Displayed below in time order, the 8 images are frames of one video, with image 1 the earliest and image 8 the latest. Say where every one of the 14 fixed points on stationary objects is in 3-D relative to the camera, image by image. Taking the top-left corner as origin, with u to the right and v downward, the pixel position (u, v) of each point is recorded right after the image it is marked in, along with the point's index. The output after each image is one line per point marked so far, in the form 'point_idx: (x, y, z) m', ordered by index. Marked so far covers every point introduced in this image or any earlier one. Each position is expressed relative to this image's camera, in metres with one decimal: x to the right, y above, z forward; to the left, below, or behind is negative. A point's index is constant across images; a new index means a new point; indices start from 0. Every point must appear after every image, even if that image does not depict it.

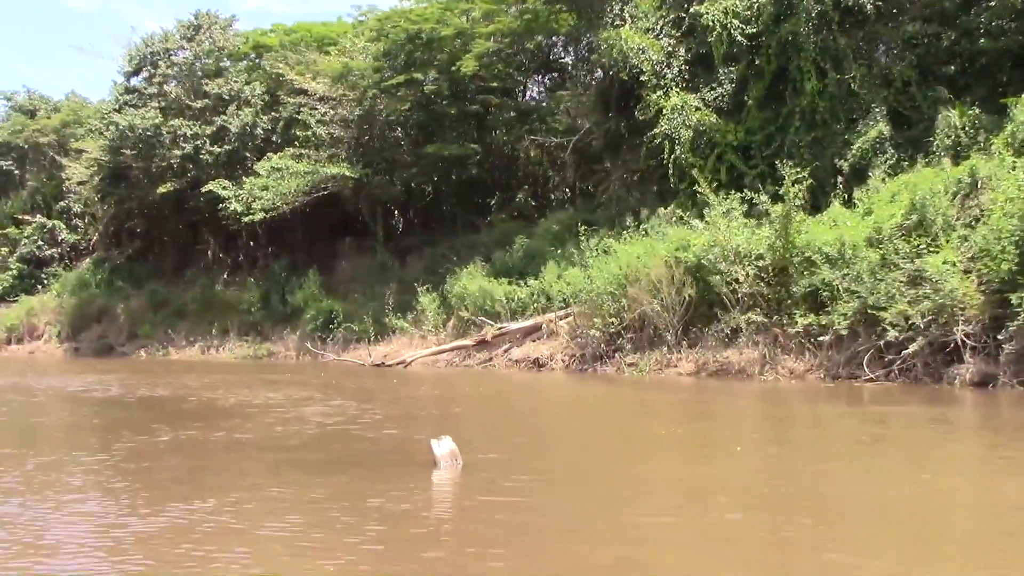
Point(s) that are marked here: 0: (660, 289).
0: (+2.5, 0.0, +17.3) m
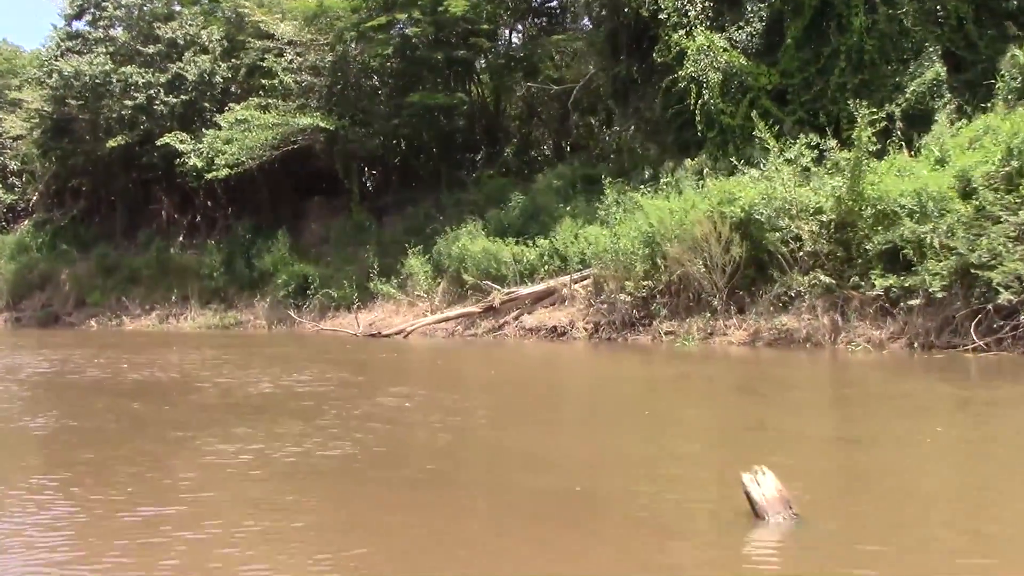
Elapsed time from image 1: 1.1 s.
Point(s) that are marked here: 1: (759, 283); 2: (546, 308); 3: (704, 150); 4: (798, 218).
0: (+2.8, +0.6, +15.3) m
1: (+3.6, +0.1, +15.5) m
2: (+0.6, -0.3, +18.2) m
3: (+3.3, +2.4, +18.4) m
4: (+3.9, +0.9, +14.3) m
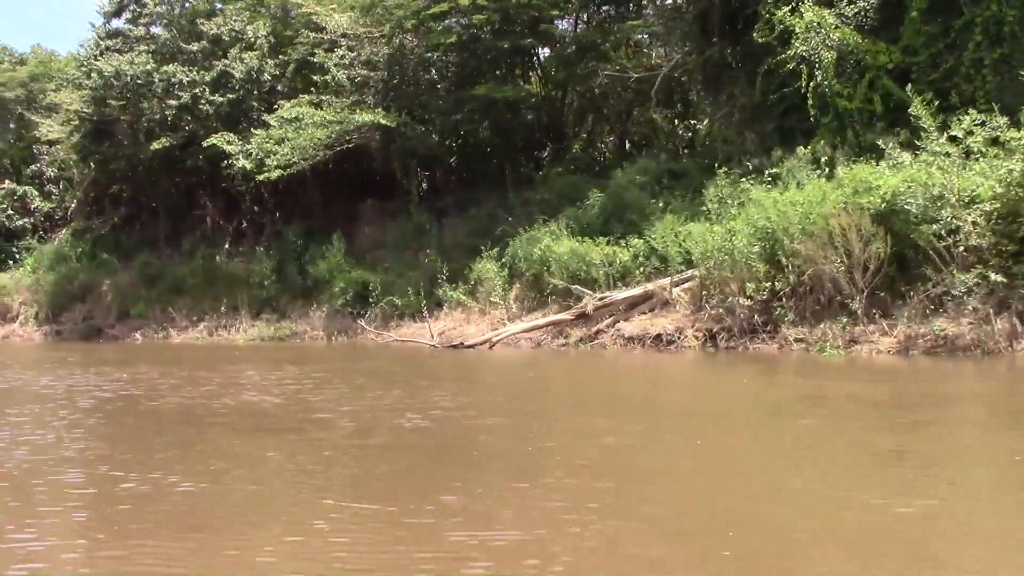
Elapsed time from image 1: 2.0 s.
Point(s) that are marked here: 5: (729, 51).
0: (+4.2, +0.6, +13.5) m
1: (+5.0, +0.1, +13.6) m
2: (+2.1, -0.4, +16.4) m
3: (+4.8, +2.4, +16.6) m
4: (+5.2, +0.9, +12.4) m
5: (+3.9, +4.3, +19.3) m
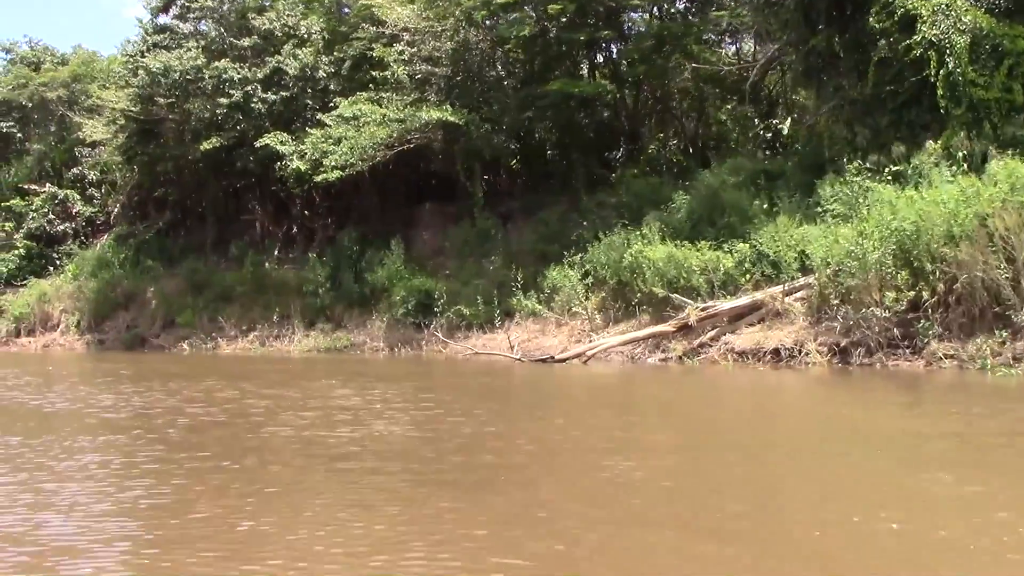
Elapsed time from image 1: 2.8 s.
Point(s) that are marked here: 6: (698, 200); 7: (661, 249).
0: (+5.5, +0.5, +11.8) m
1: (+6.3, 0.0, +12.0) m
2: (+3.4, -0.5, +14.8) m
3: (+6.1, +2.2, +14.9) m
4: (+6.5, +0.8, +10.8) m
5: (+5.4, +4.1, +17.6) m
6: (+3.2, +1.5, +18.4) m
7: (+2.3, +0.6, +16.4) m
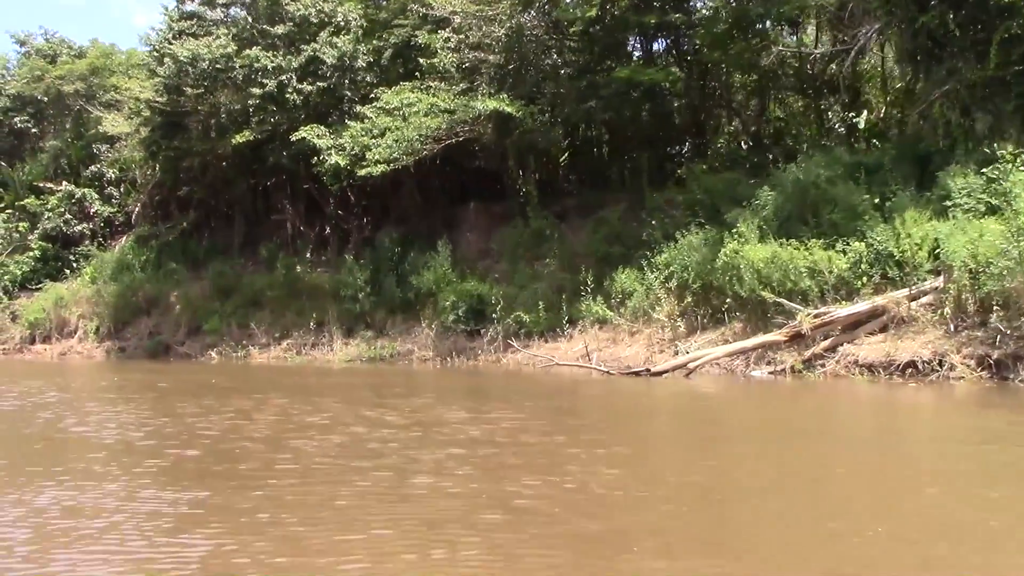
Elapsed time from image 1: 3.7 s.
0: (+6.6, +0.4, +10.1) m
1: (+7.4, -0.1, +10.2) m
2: (+4.5, -0.6, +13.0) m
3: (+7.2, +2.1, +13.1) m
4: (+7.6, +0.8, +9.0) m
5: (+6.5, +4.0, +15.9) m
6: (+4.4, +1.4, +16.6) m
7: (+3.4, +0.5, +14.6) m
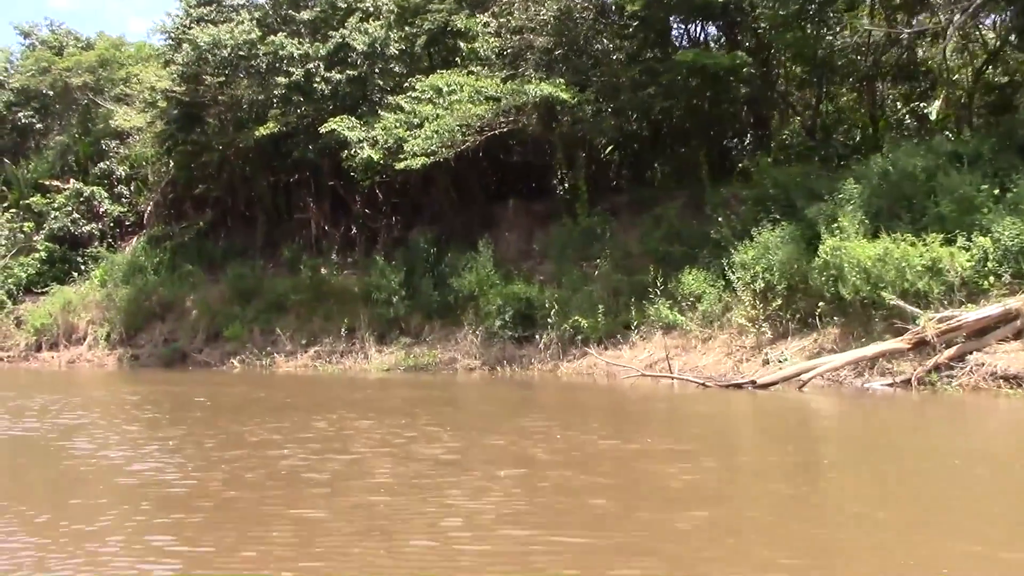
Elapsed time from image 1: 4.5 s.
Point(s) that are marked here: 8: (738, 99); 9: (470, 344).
0: (+7.5, +0.4, +8.4) m
1: (+8.3, -0.1, +8.5) m
2: (+5.4, -0.6, +11.4) m
3: (+8.2, +2.1, +11.5) m
4: (+8.5, +0.8, +7.4) m
5: (+7.4, +4.0, +14.3) m
6: (+5.3, +1.4, +15.0) m
7: (+4.3, +0.5, +13.0) m
8: (+4.3, +3.5, +19.8) m
9: (-0.7, -1.0, +18.7) m
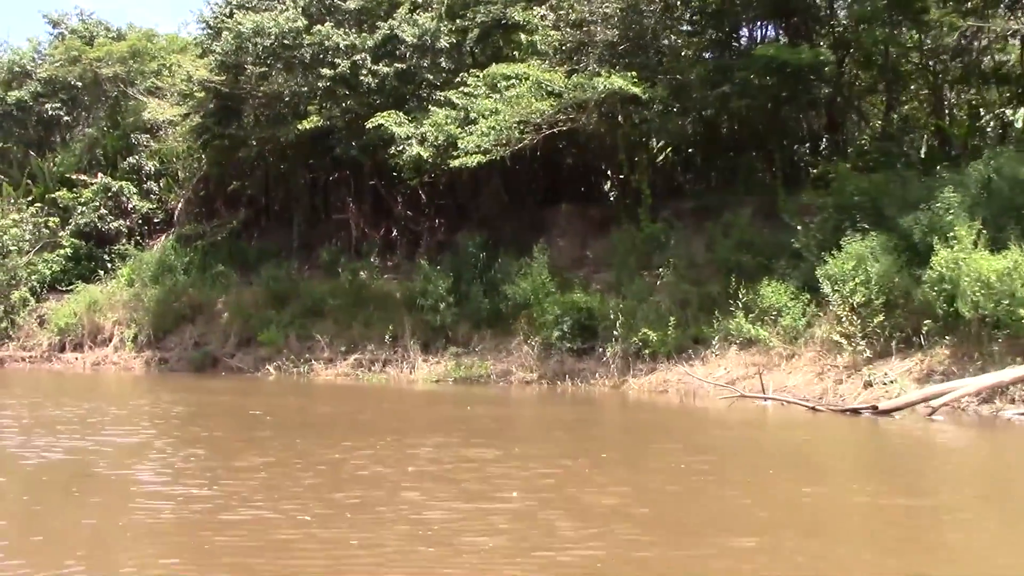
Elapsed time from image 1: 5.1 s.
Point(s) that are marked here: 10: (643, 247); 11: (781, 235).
0: (+8.3, +0.2, +7.1) m
1: (+9.1, -0.3, +7.2) m
2: (+6.3, -0.8, +10.1) m
3: (+9.1, +1.9, +10.2) m
4: (+9.4, +0.6, +6.0) m
5: (+8.4, +3.8, +13.0) m
6: (+6.3, +1.2, +13.7) m
7: (+5.3, +0.3, +11.7) m
8: (+5.4, +3.3, +18.6) m
9: (+0.2, -1.1, +17.4) m
10: (+2.3, +0.7, +19.0) m
11: (+4.4, +0.9, +17.4) m
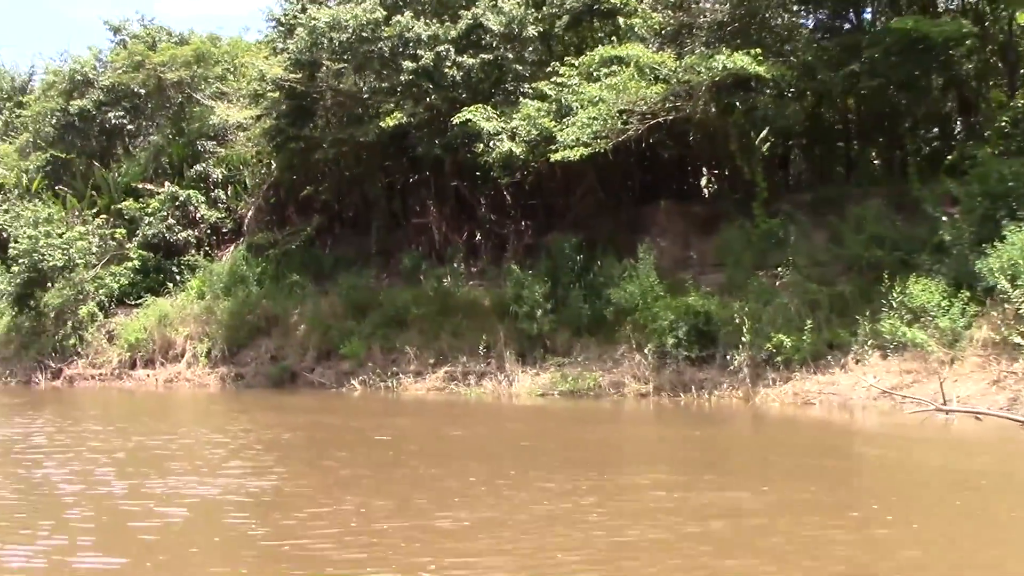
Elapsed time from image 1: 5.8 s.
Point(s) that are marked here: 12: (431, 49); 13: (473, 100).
0: (+9.5, +0.4, +5.3) m
1: (+10.3, -0.1, +5.3) m
2: (+7.6, -0.7, +8.3) m
3: (+10.4, +2.0, +8.3) m
4: (+10.5, +0.8, +4.1) m
5: (+9.8, +3.9, +11.2) m
6: (+7.7, +1.3, +12.0) m
7: (+6.6, +0.4, +10.0) m
8: (+7.0, +3.3, +16.9) m
9: (+1.9, -1.1, +15.9) m
10: (+4.0, +0.7, +17.4) m
11: (+6.0, +1.0, +15.7) m
12: (-1.4, +4.3, +19.0) m
13: (-0.7, +3.5, +19.6) m
